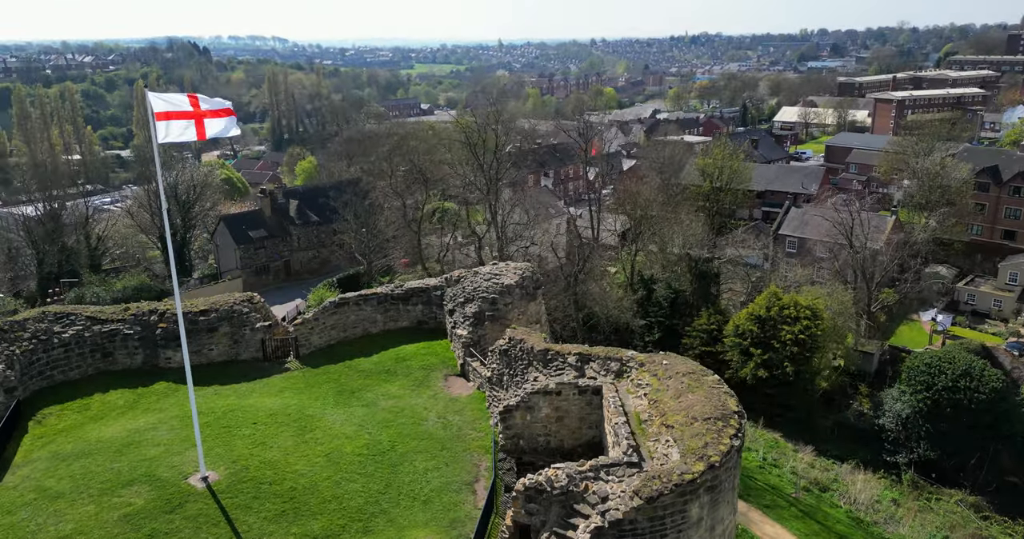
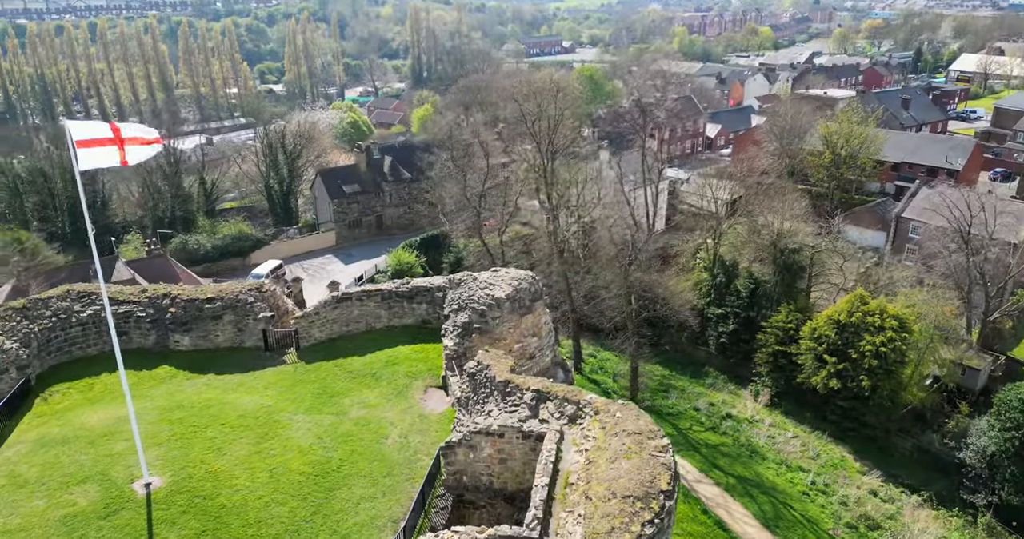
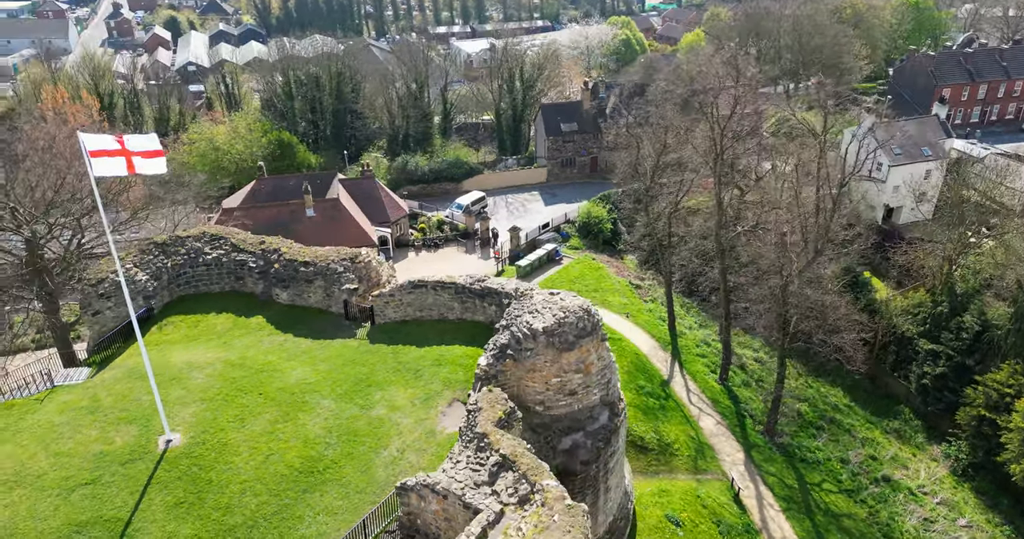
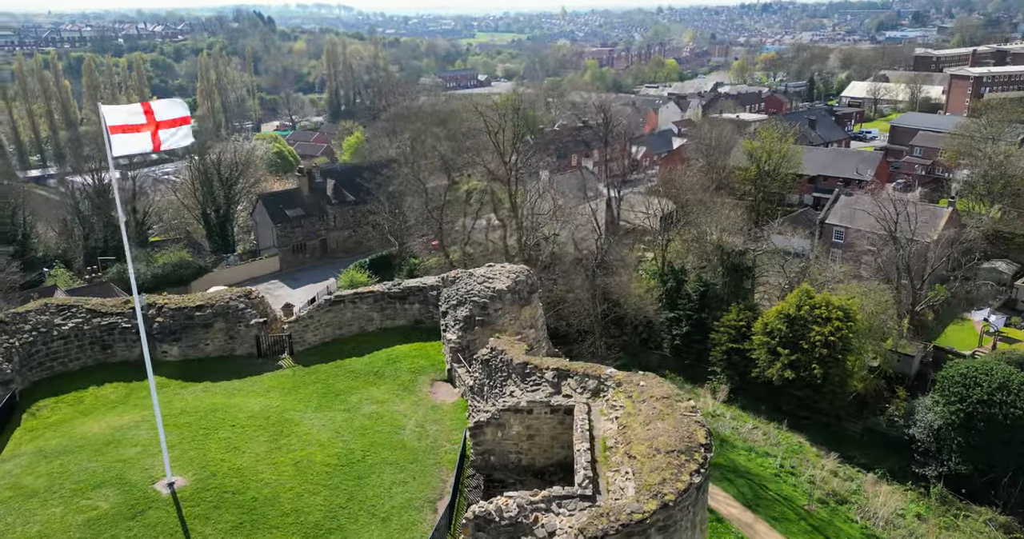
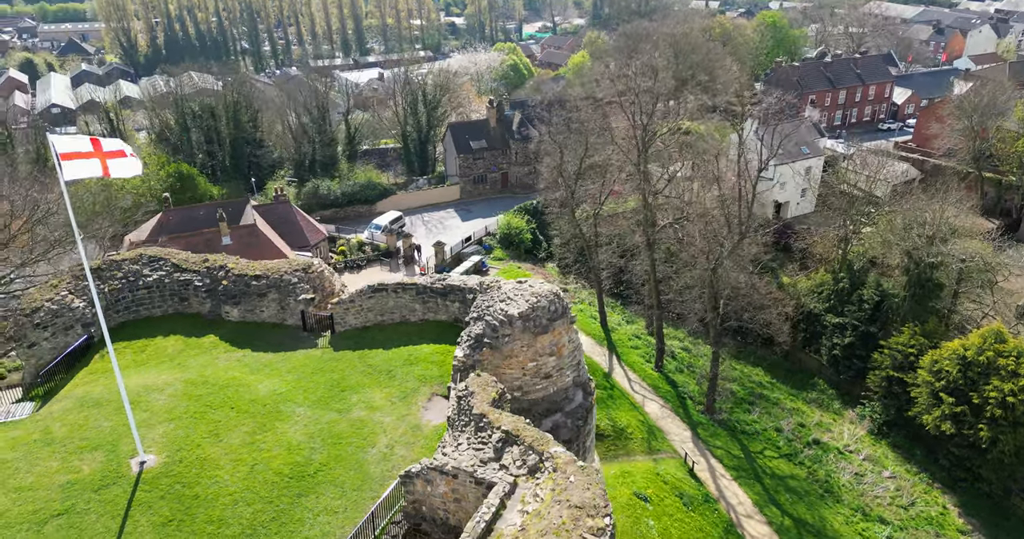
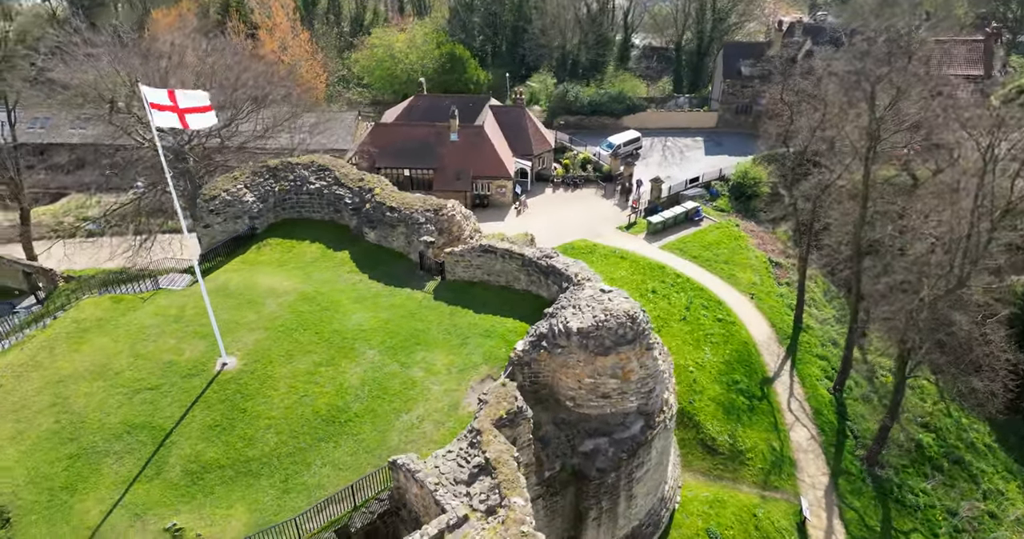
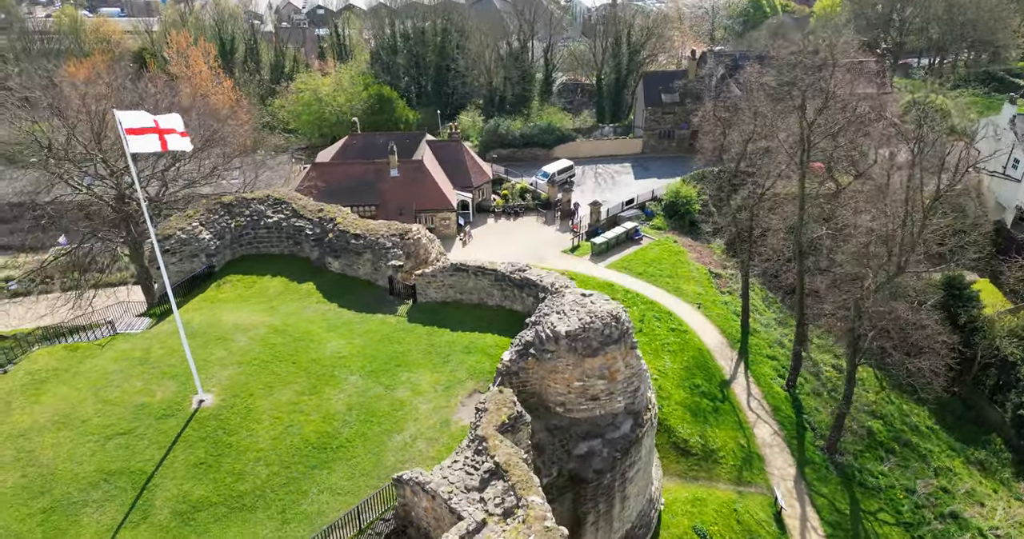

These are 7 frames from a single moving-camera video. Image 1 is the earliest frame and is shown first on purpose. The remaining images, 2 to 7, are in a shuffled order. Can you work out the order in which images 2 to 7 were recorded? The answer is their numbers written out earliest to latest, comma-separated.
4, 2, 5, 3, 7, 6
